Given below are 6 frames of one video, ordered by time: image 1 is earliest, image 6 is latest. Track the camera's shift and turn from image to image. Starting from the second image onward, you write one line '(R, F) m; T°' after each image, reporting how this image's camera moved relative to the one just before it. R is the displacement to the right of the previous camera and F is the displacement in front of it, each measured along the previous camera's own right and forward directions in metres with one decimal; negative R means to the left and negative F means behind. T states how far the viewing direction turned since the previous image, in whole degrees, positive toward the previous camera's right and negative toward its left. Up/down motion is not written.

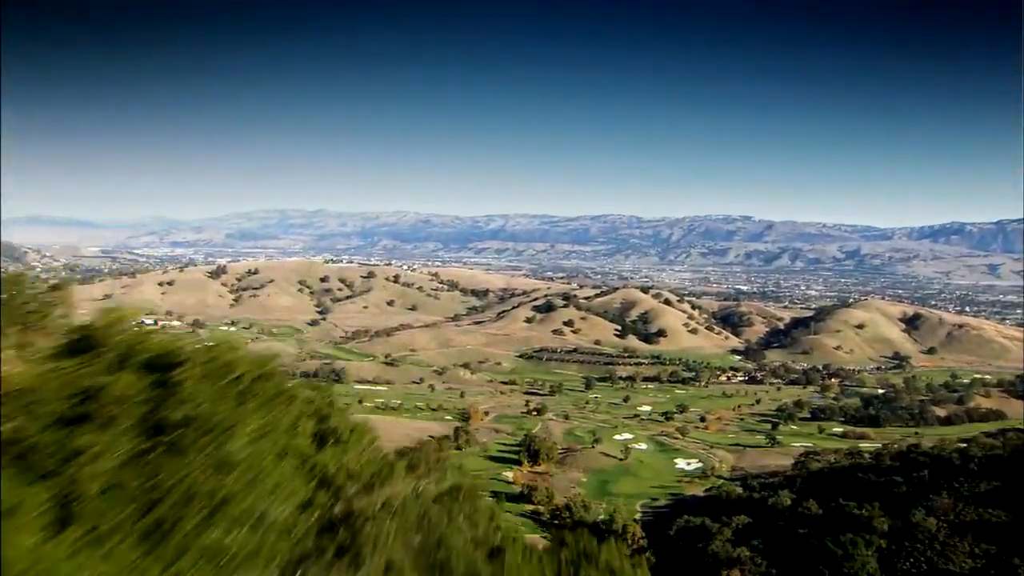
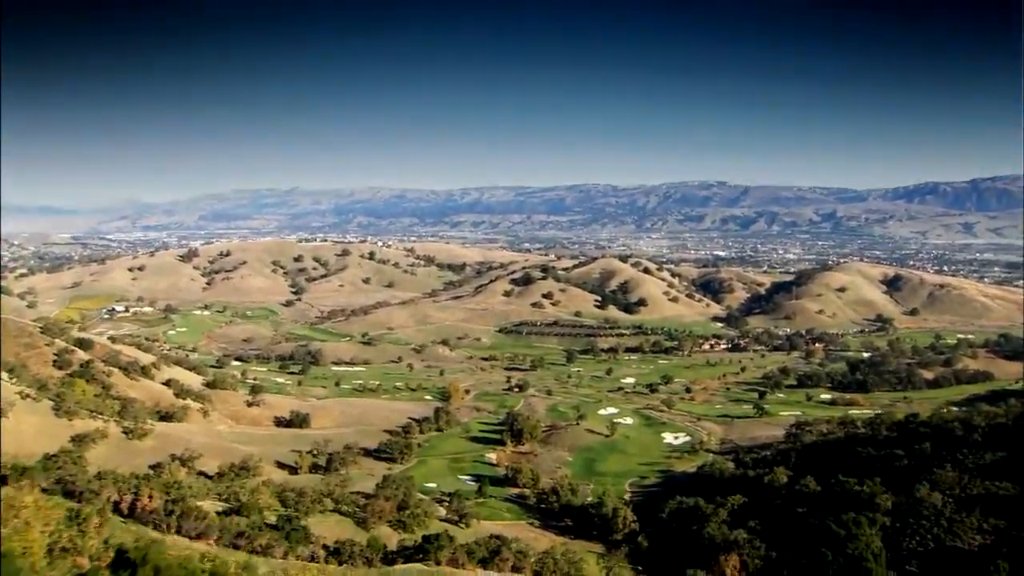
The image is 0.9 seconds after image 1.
(0.0, +2.9) m; +1°
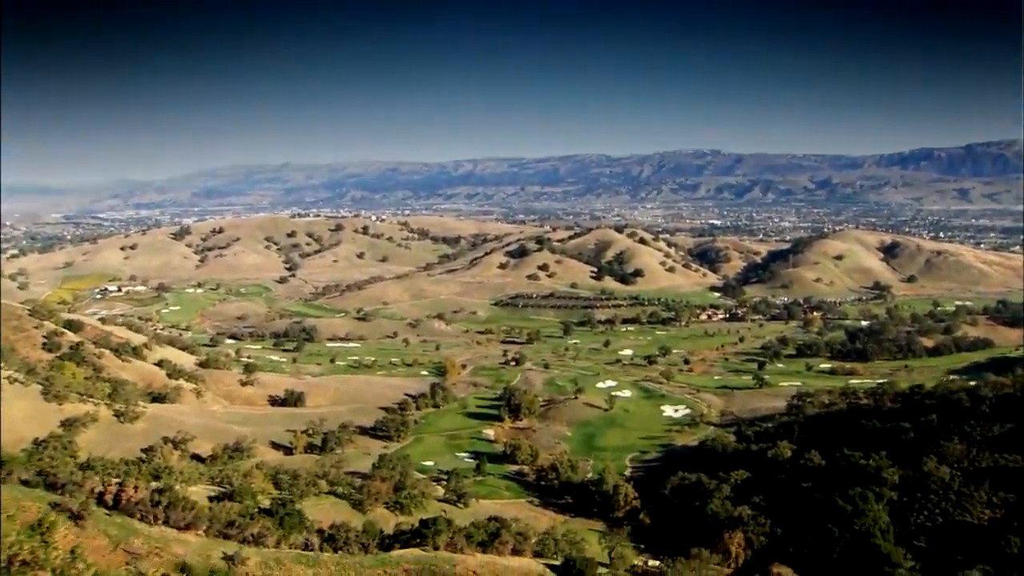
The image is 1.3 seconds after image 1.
(0.0, +1.3) m; 0°
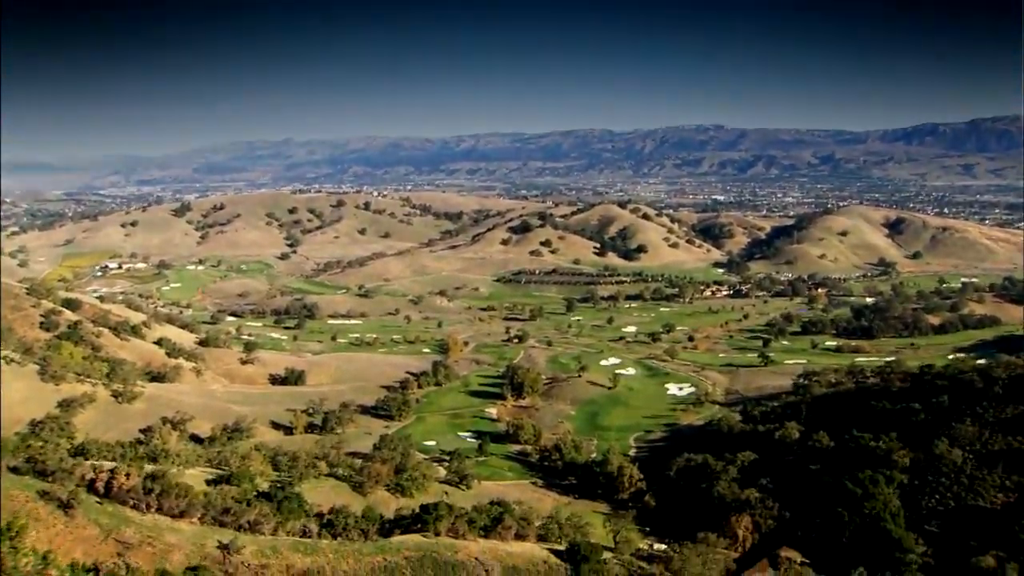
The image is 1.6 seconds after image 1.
(0.0, +1.0) m; 0°
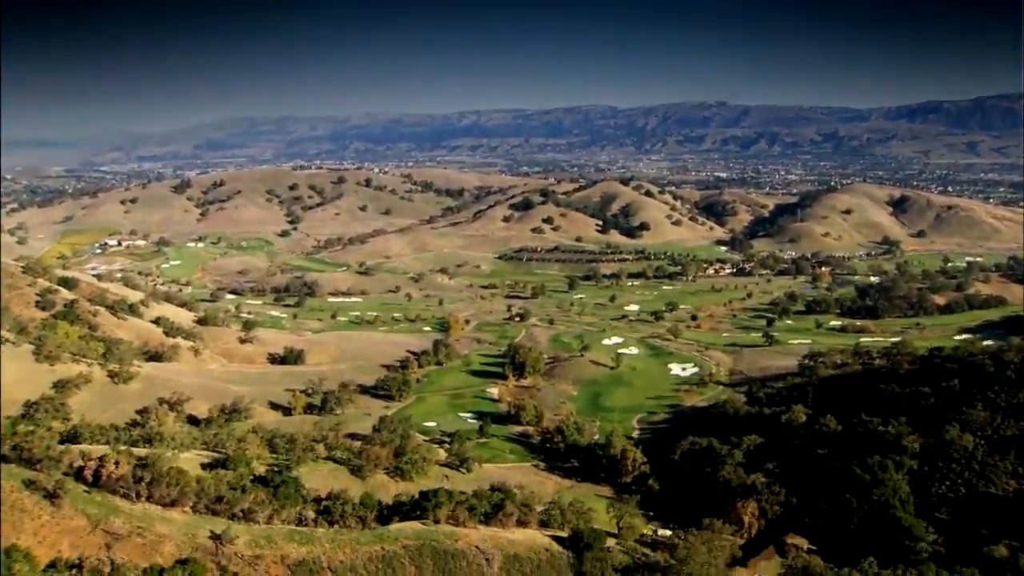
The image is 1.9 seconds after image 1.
(0.0, +1.1) m; 0°
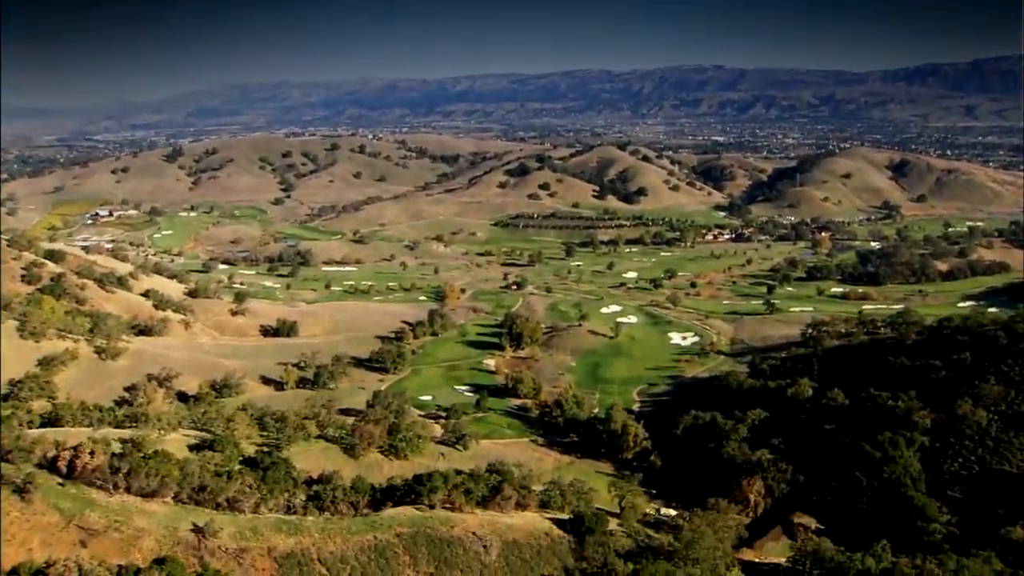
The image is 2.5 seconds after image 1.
(0.0, +1.7) m; 0°
